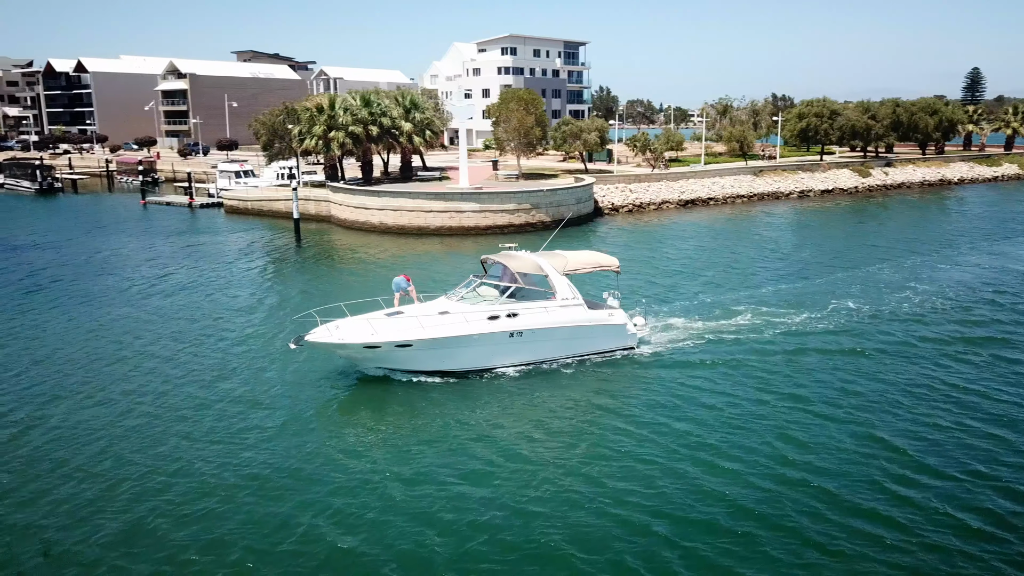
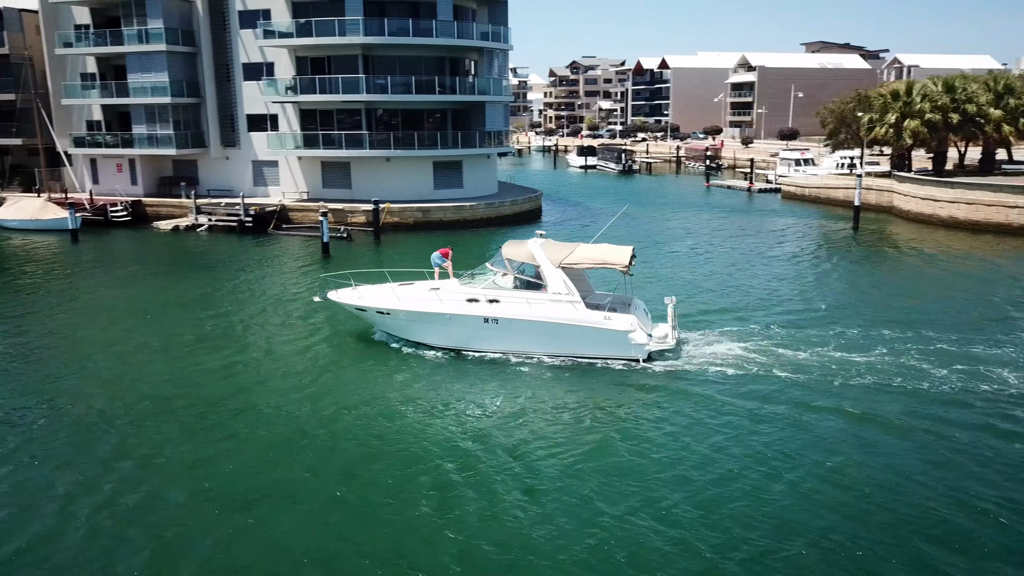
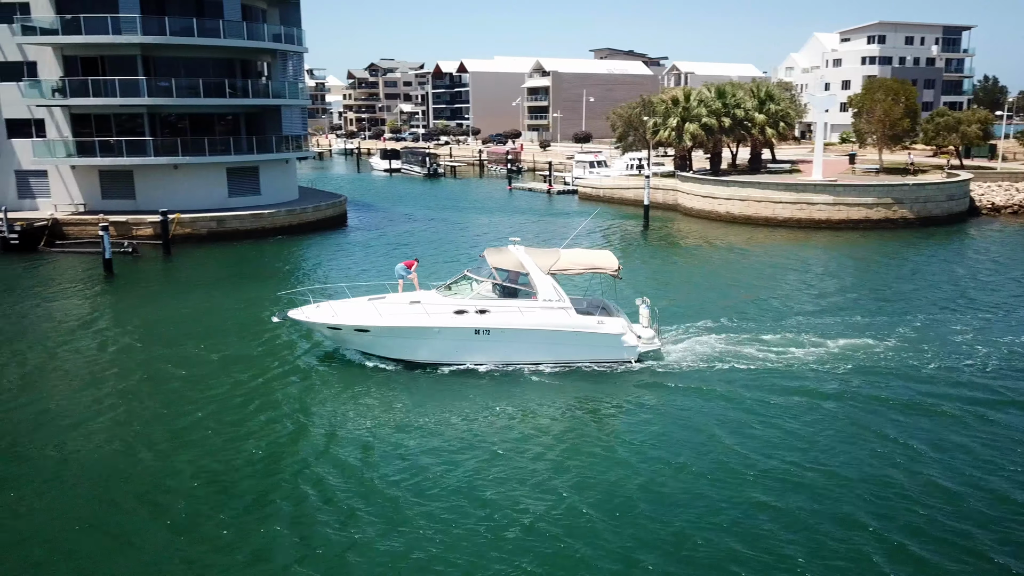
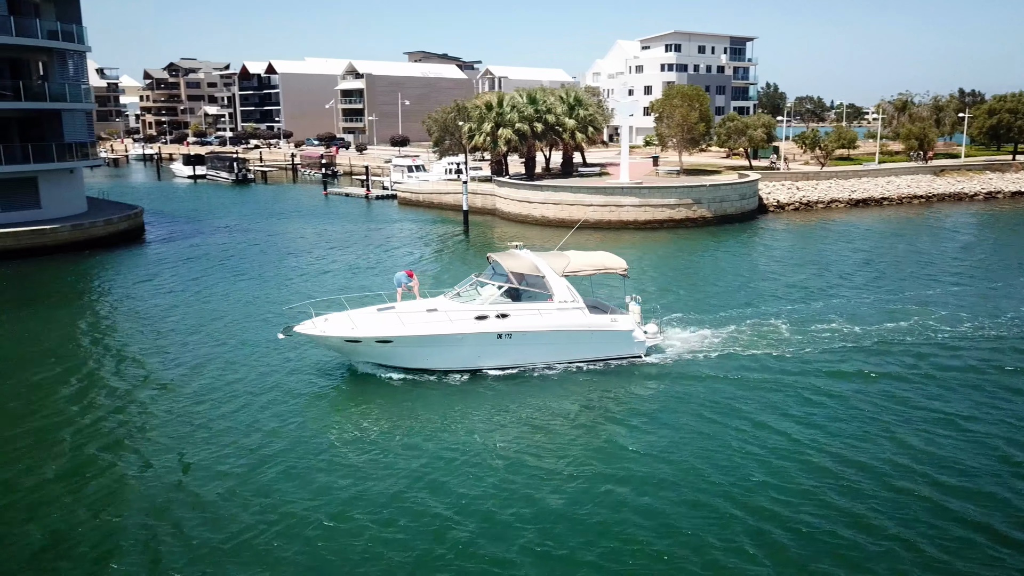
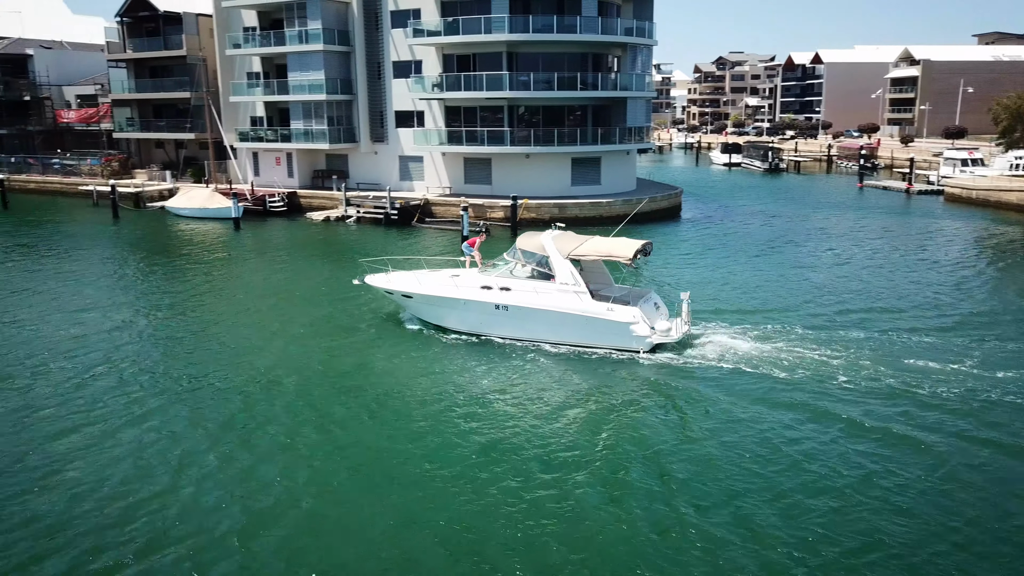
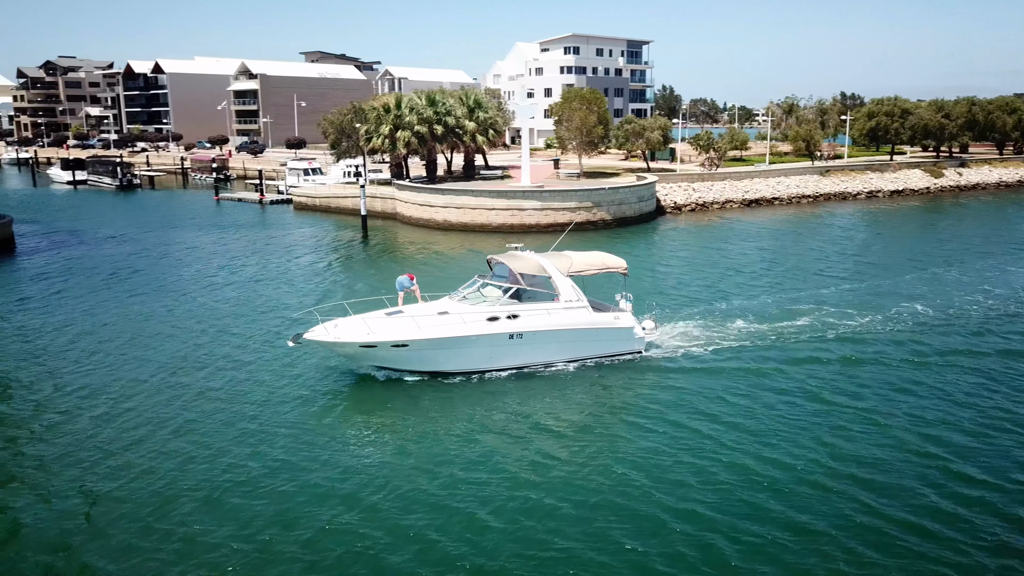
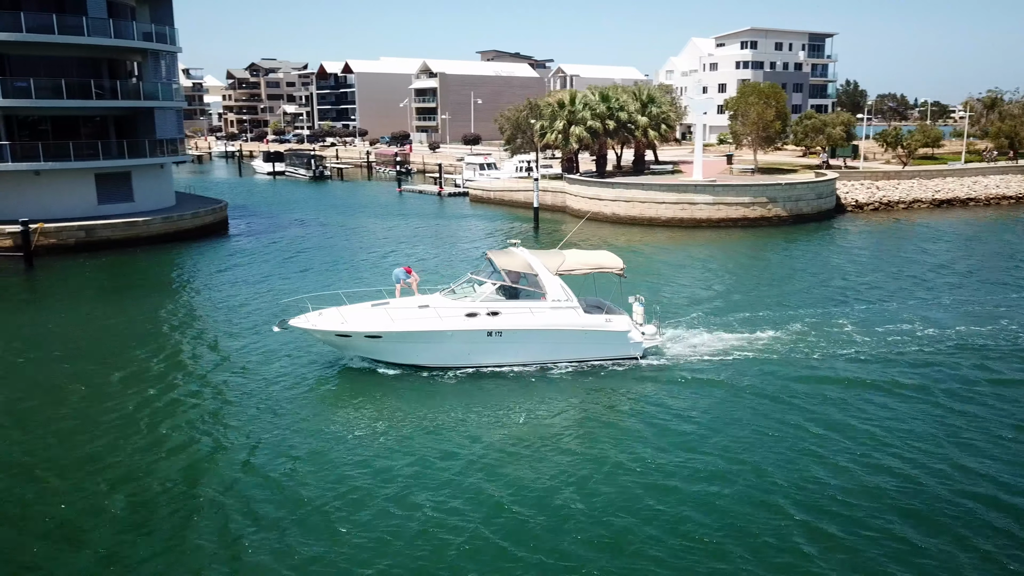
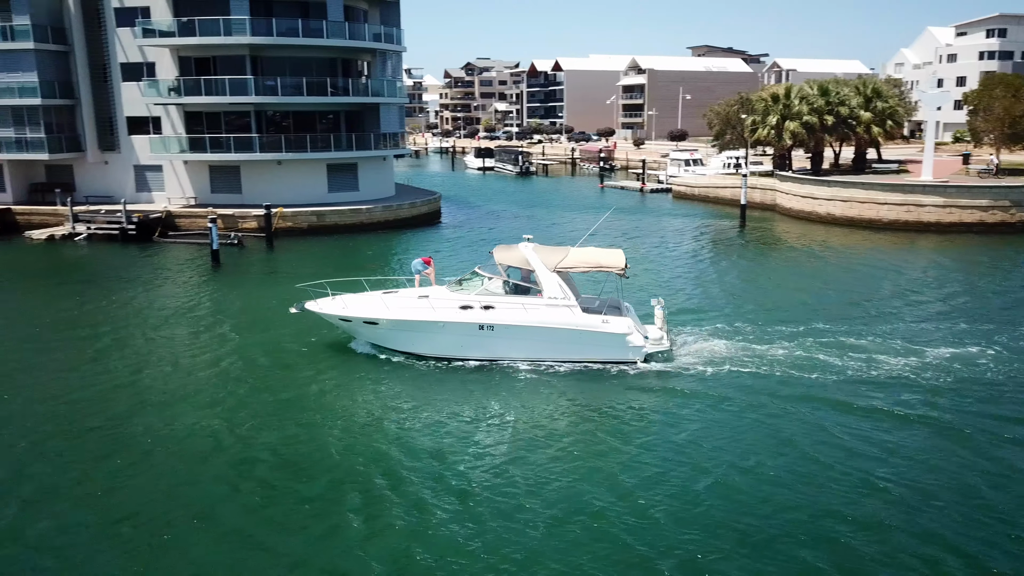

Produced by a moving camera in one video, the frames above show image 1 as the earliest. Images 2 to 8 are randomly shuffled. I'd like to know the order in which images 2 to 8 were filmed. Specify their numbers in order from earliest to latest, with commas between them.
6, 4, 7, 3, 8, 2, 5
